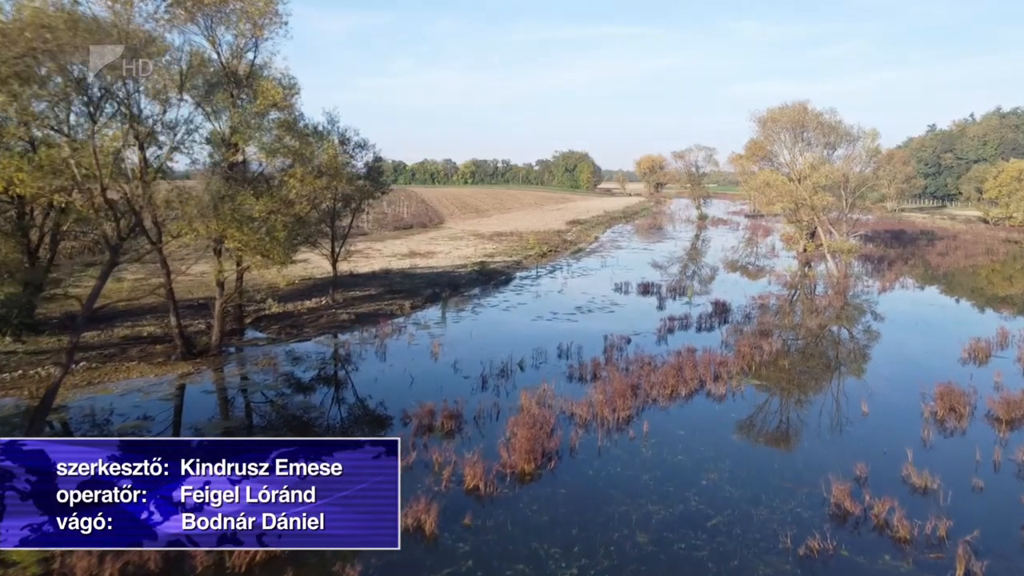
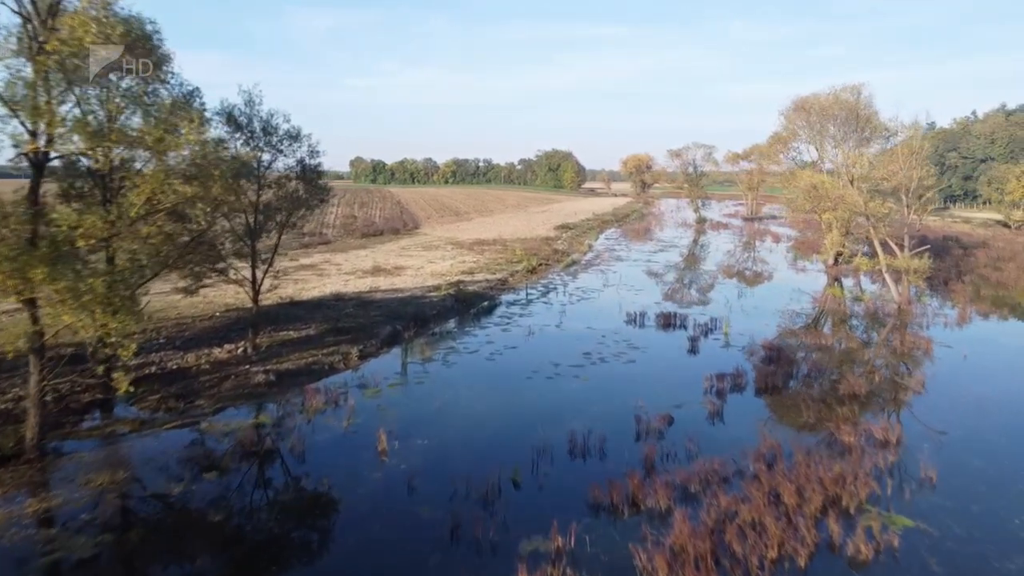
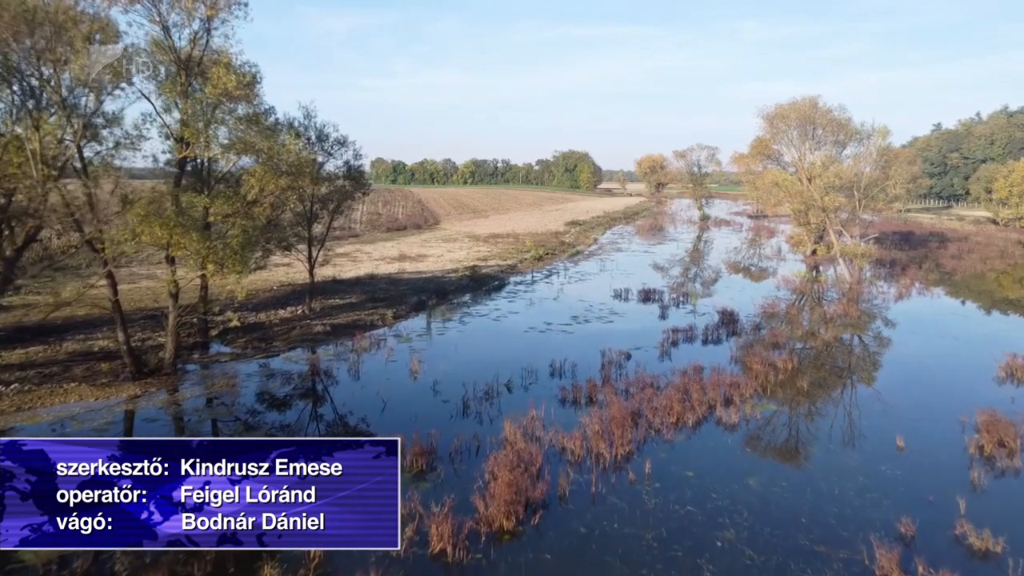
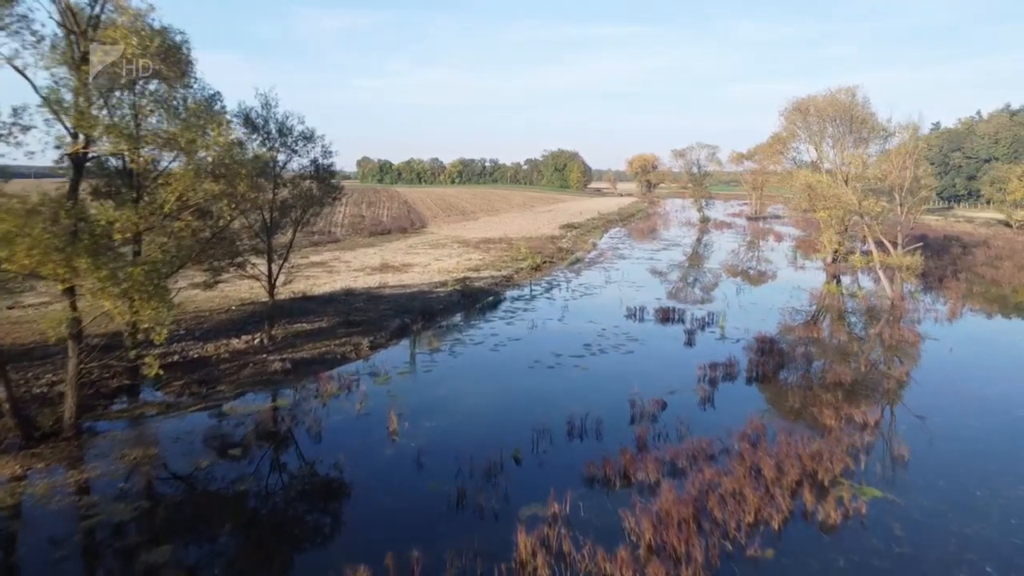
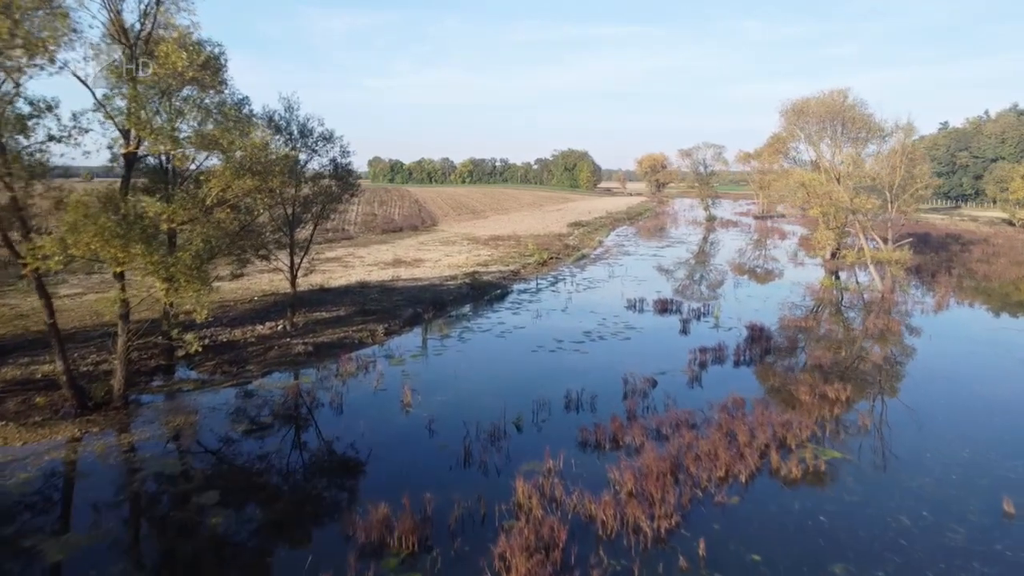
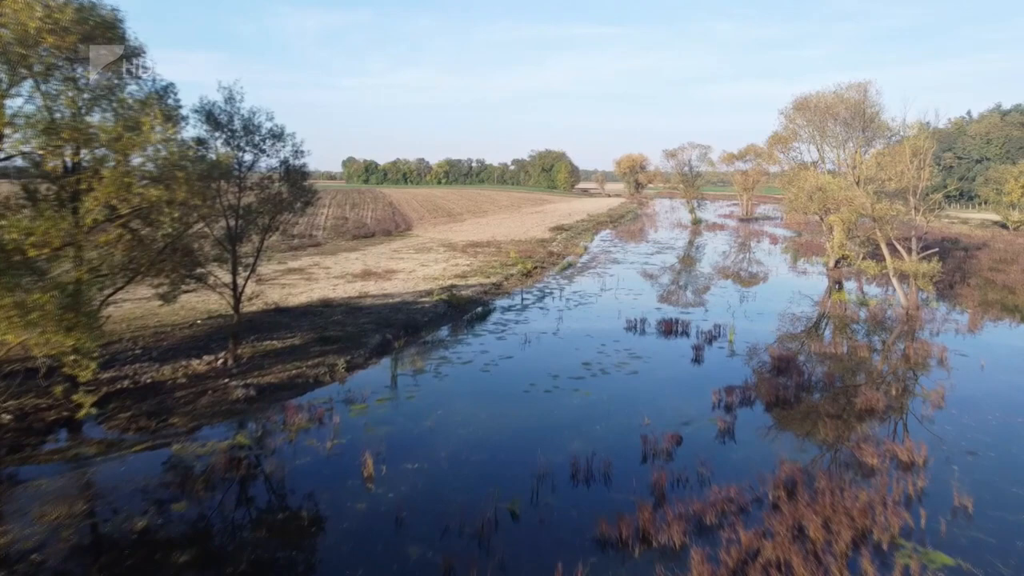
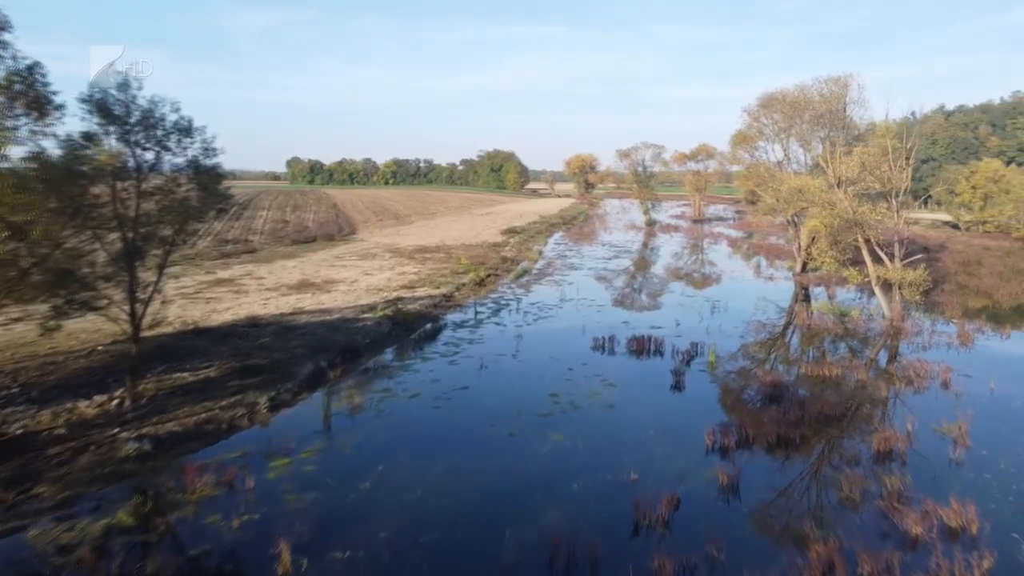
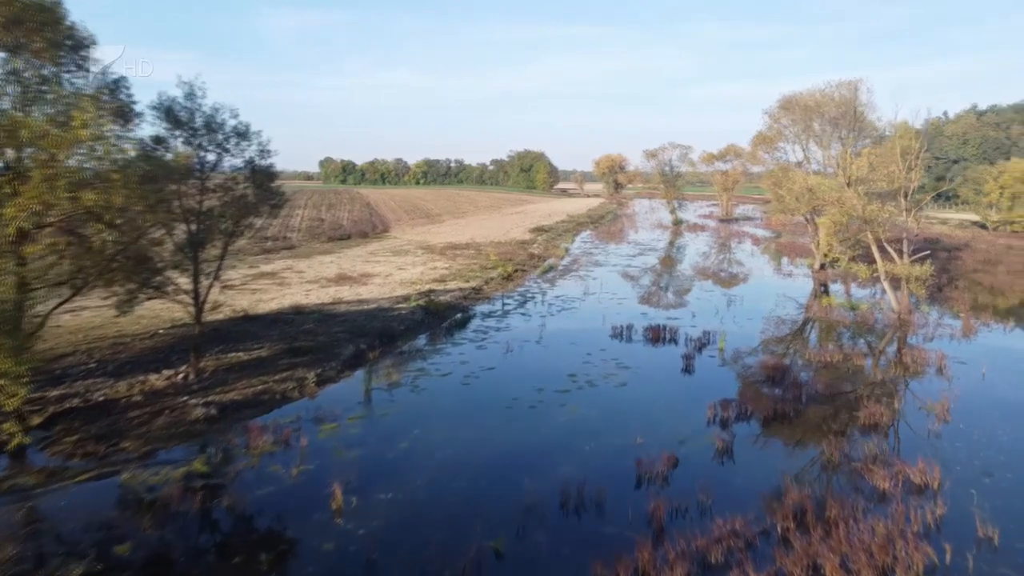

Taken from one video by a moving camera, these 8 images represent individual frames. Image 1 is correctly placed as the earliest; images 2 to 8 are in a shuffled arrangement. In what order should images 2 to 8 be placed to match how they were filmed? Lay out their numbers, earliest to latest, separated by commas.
3, 5, 4, 2, 6, 8, 7
